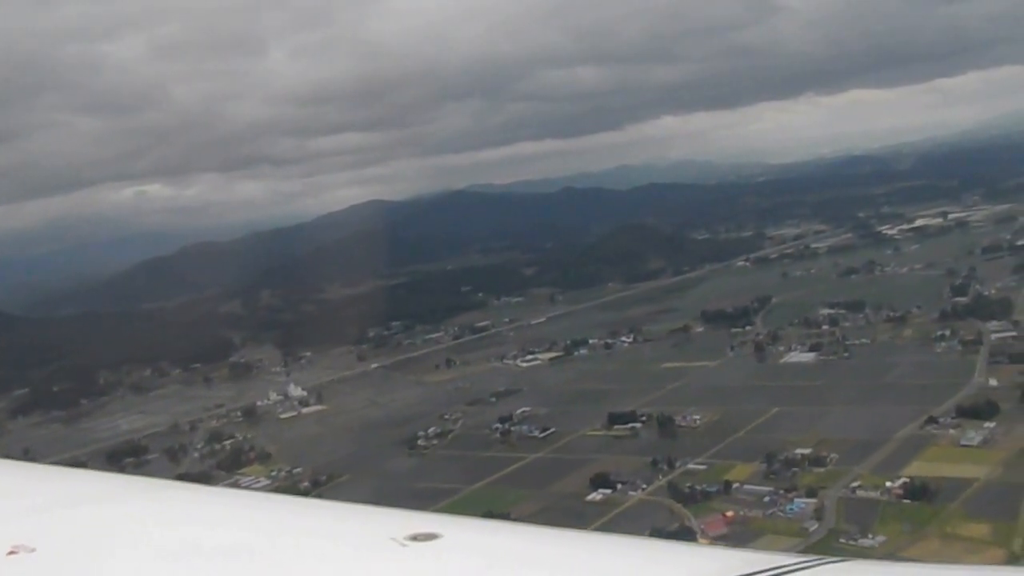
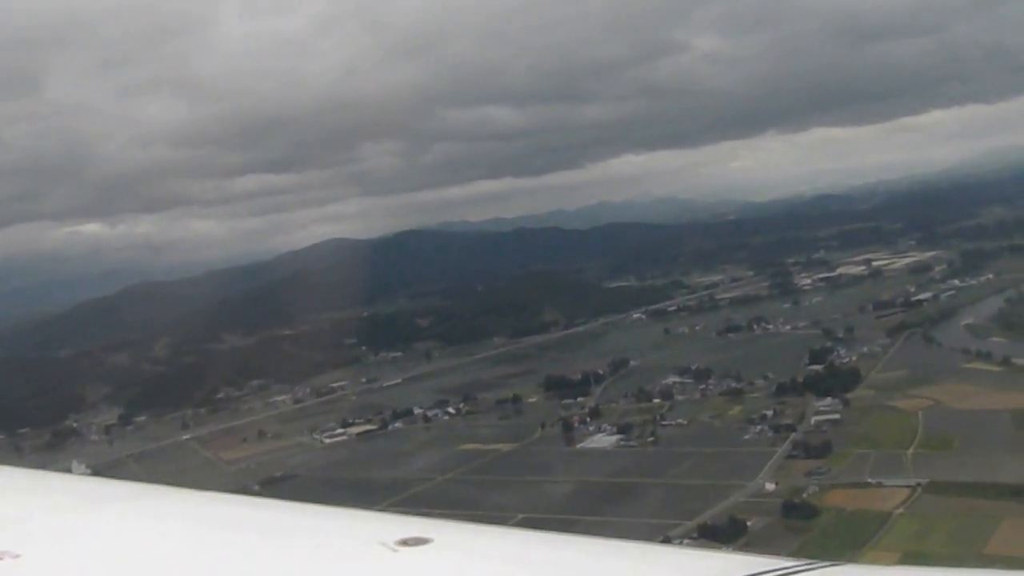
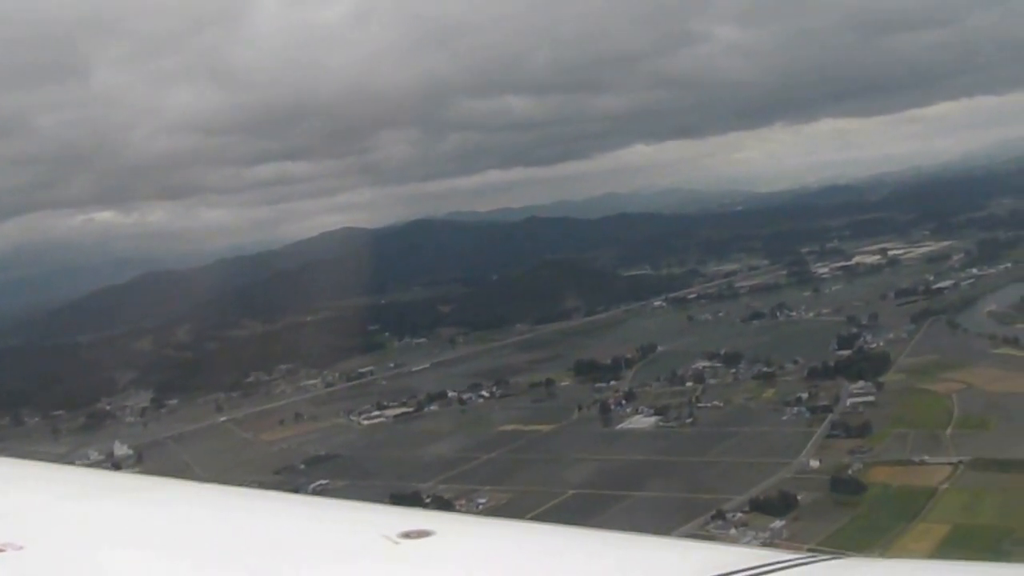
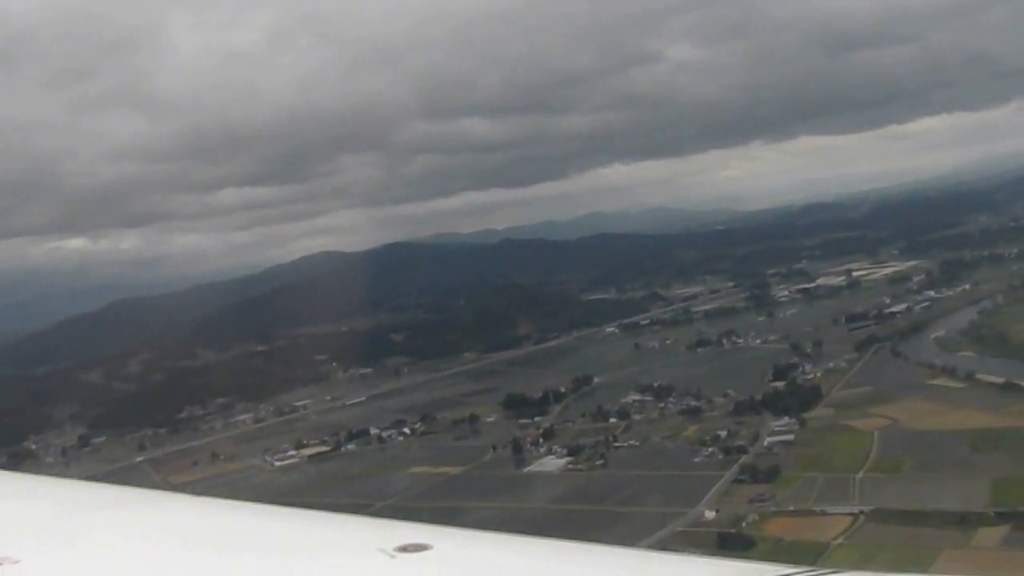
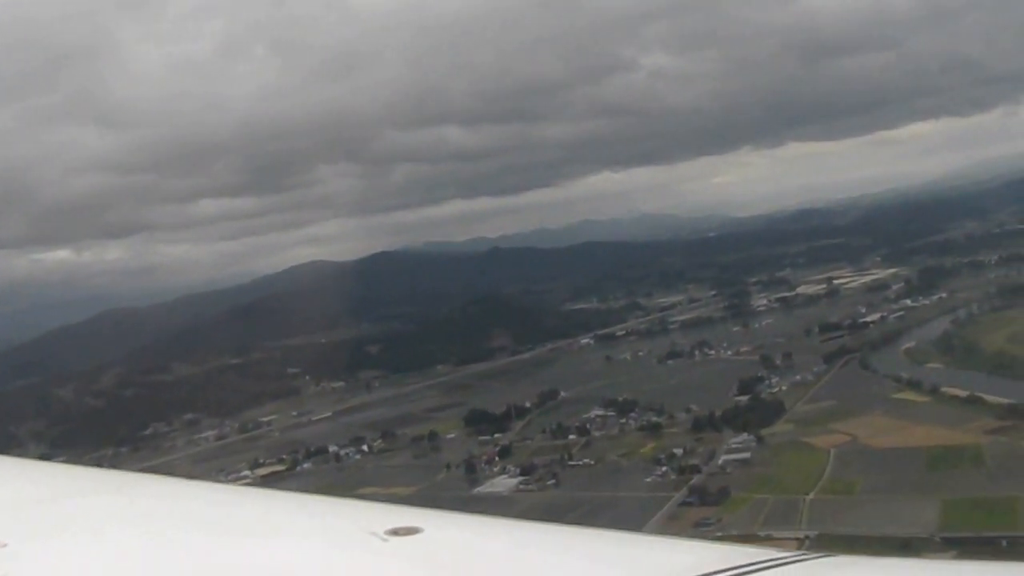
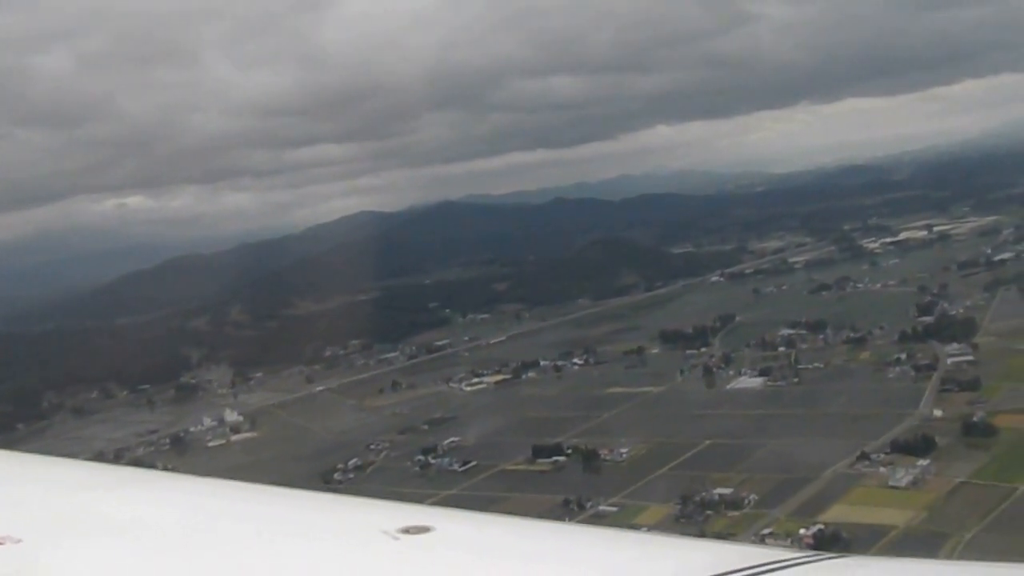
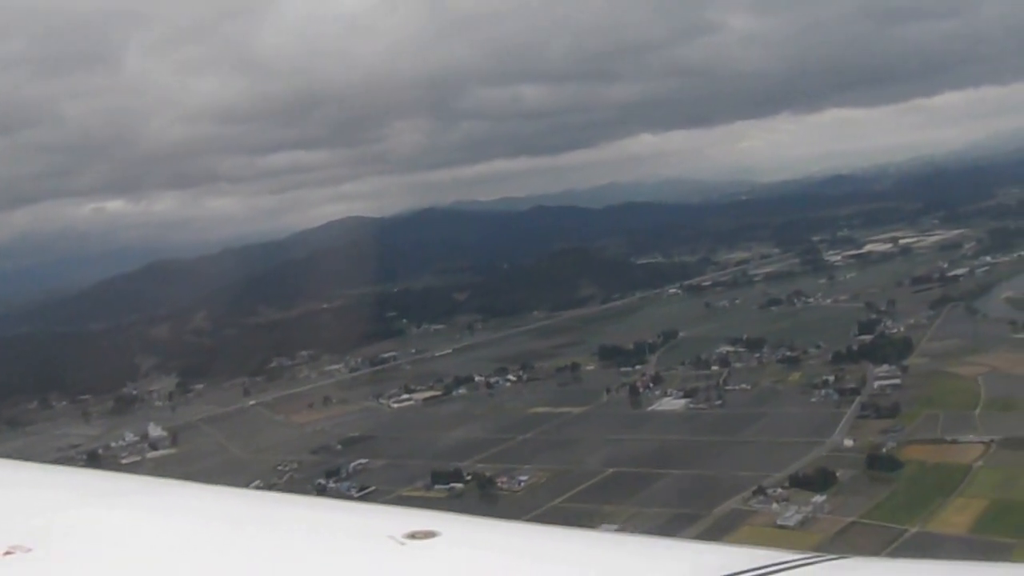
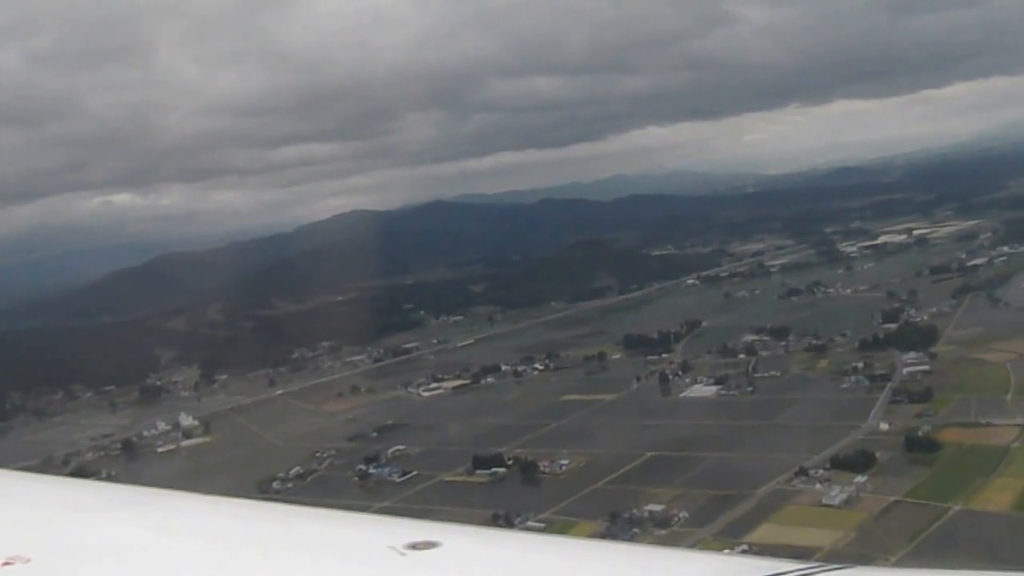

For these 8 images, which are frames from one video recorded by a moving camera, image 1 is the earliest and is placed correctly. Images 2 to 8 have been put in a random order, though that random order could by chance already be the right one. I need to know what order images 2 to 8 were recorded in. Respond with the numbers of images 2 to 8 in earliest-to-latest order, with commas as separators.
6, 8, 7, 3, 2, 4, 5
